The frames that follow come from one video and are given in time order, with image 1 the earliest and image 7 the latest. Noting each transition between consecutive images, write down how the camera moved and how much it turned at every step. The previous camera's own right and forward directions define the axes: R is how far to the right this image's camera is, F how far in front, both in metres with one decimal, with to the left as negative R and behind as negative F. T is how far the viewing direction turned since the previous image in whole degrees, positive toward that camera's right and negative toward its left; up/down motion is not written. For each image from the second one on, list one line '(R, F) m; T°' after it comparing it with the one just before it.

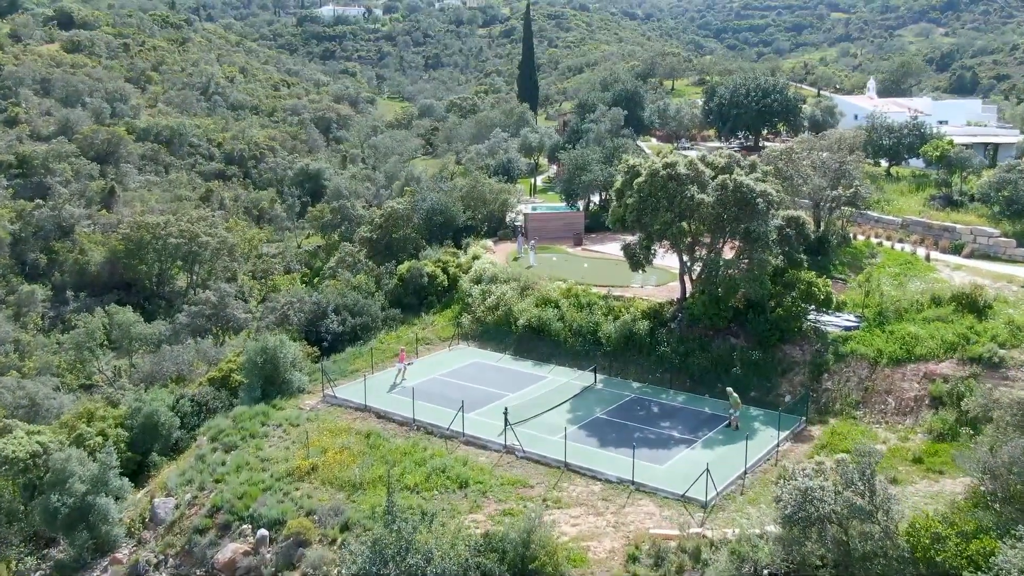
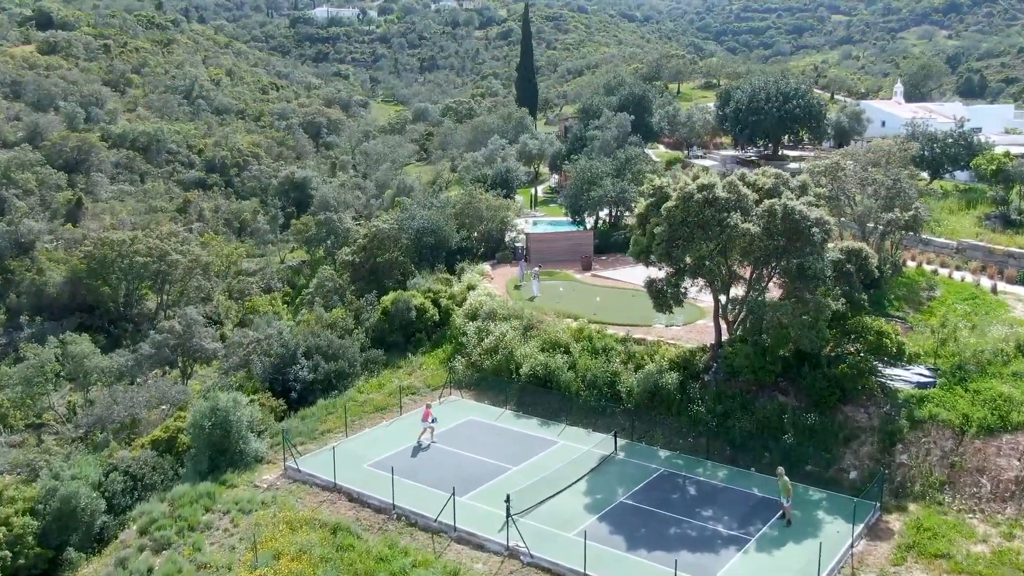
(-0.1, +4.5) m; 0°
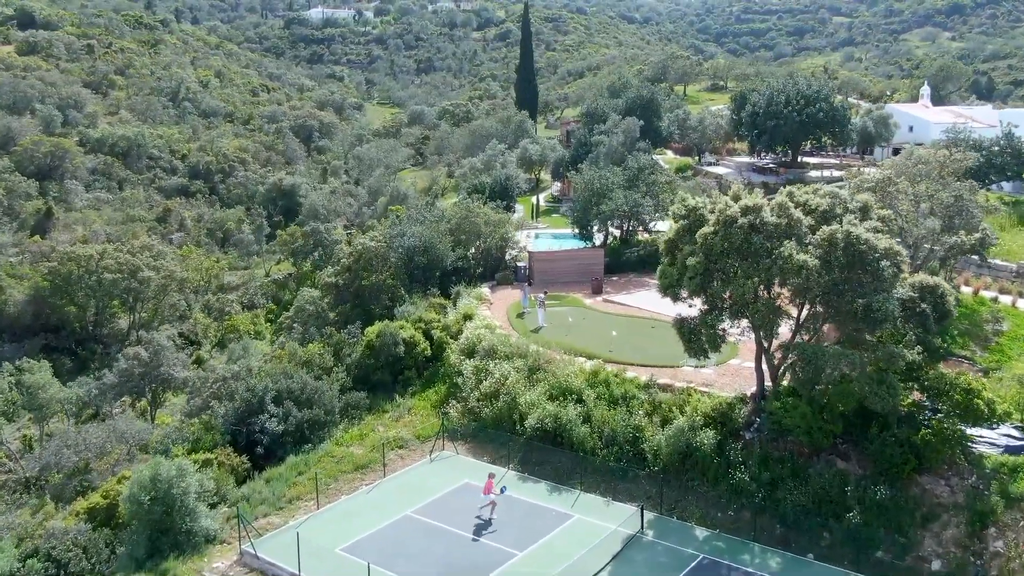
(-0.1, +3.7) m; 0°
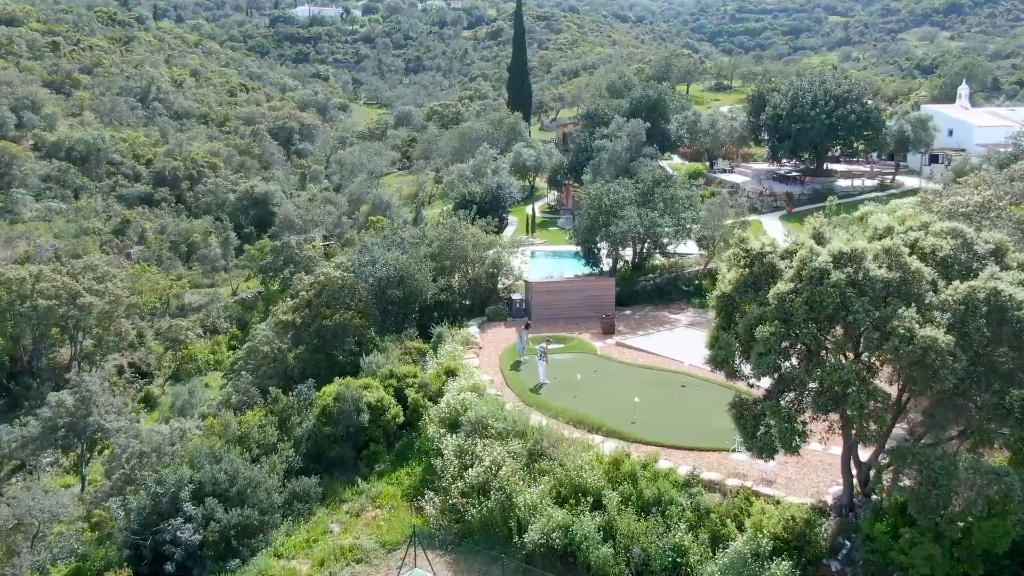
(0.0, +5.4) m; +1°
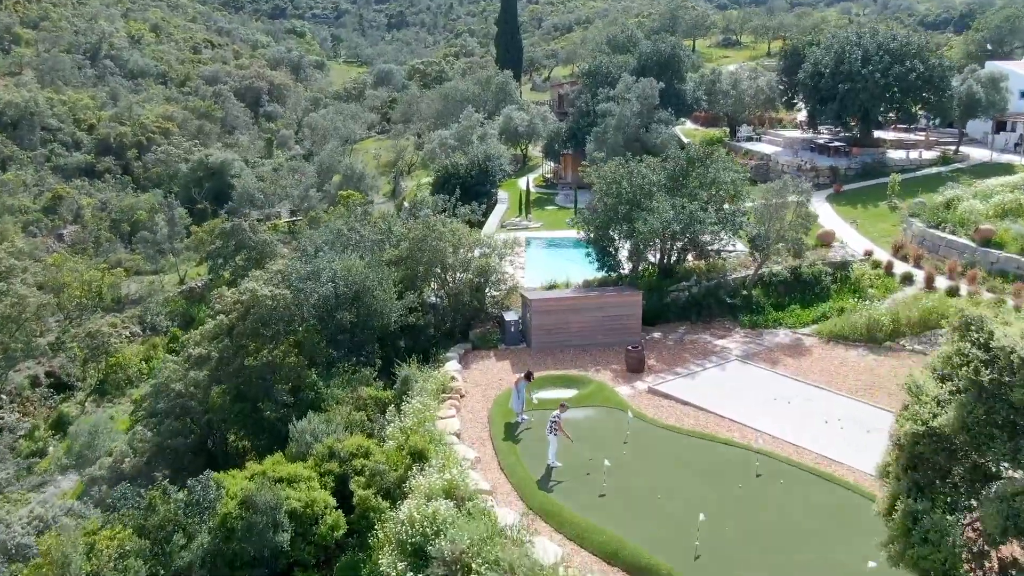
(-0.1, +7.0) m; +1°
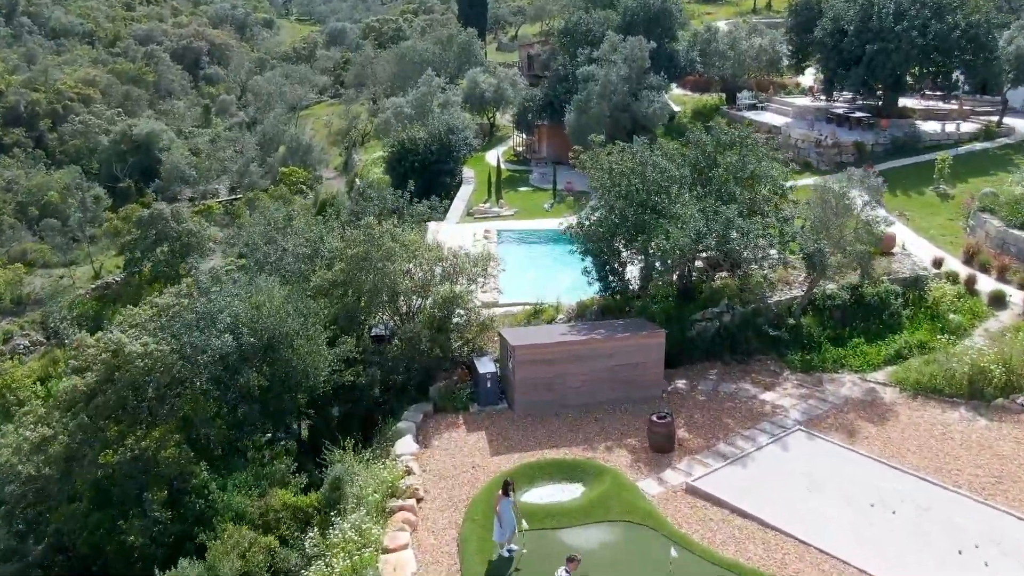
(-0.2, +5.7) m; +2°
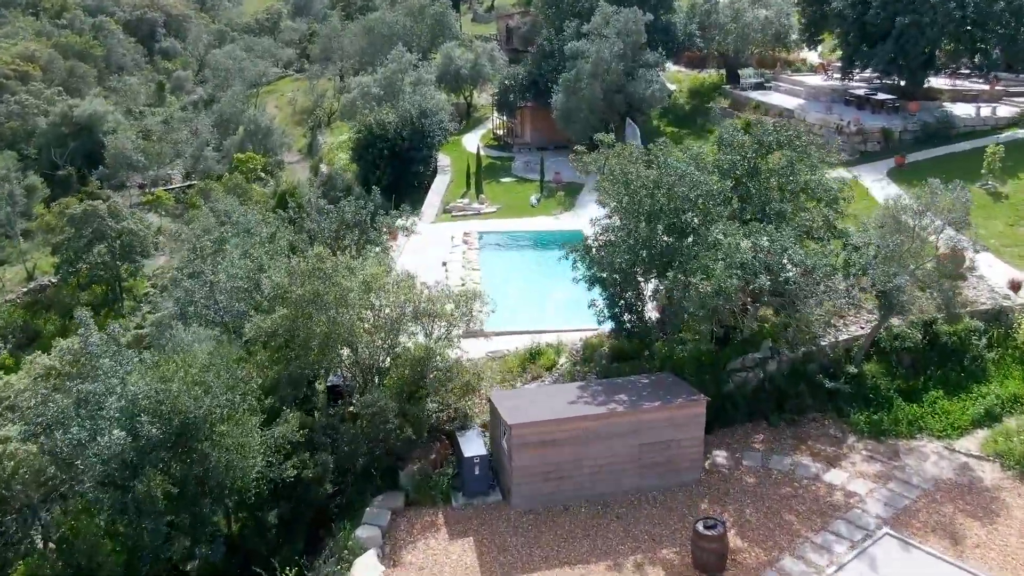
(-0.2, +3.7) m; +2°
